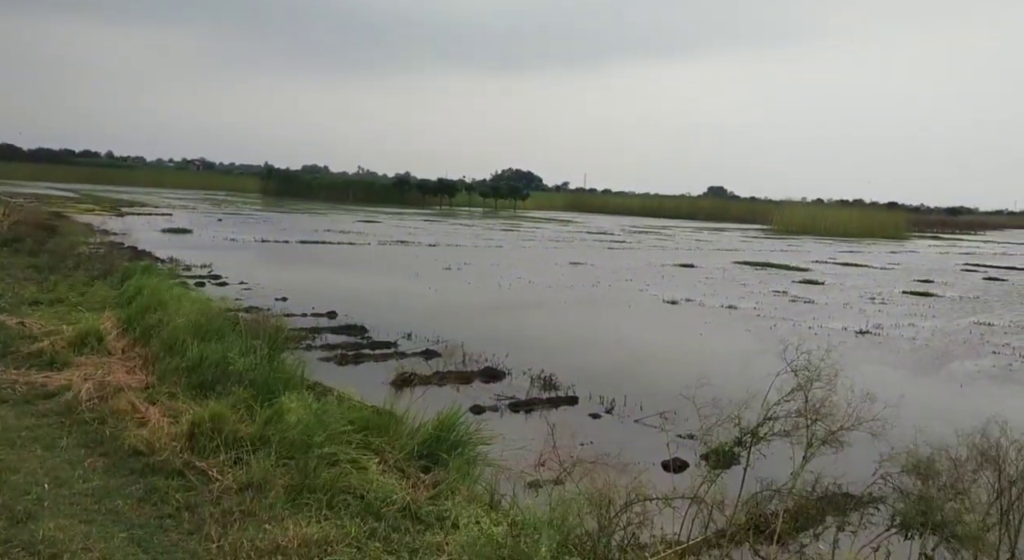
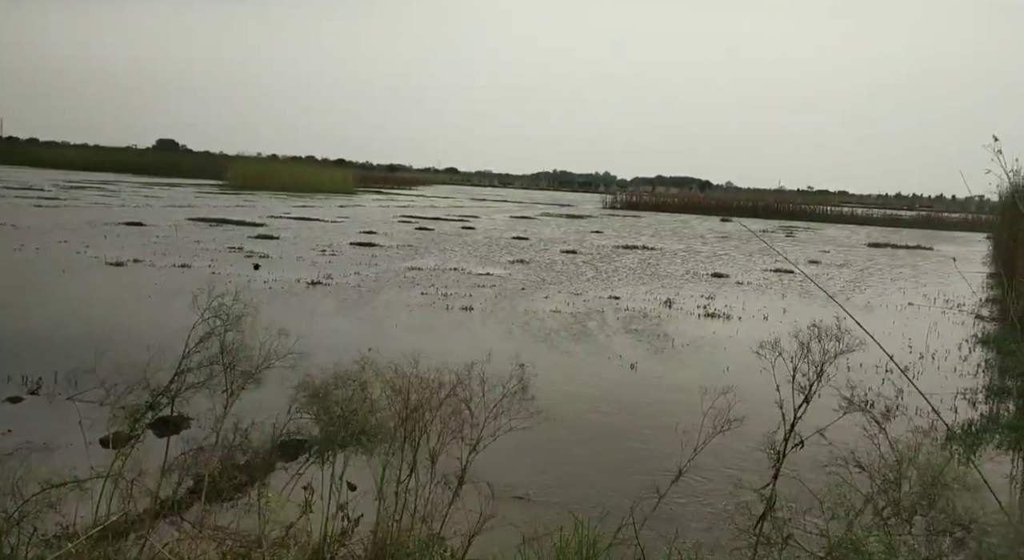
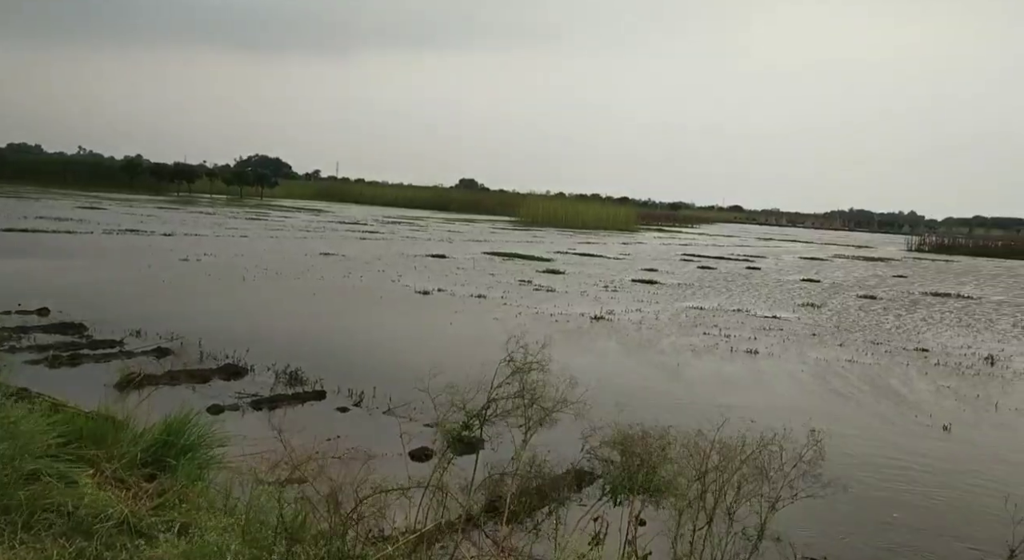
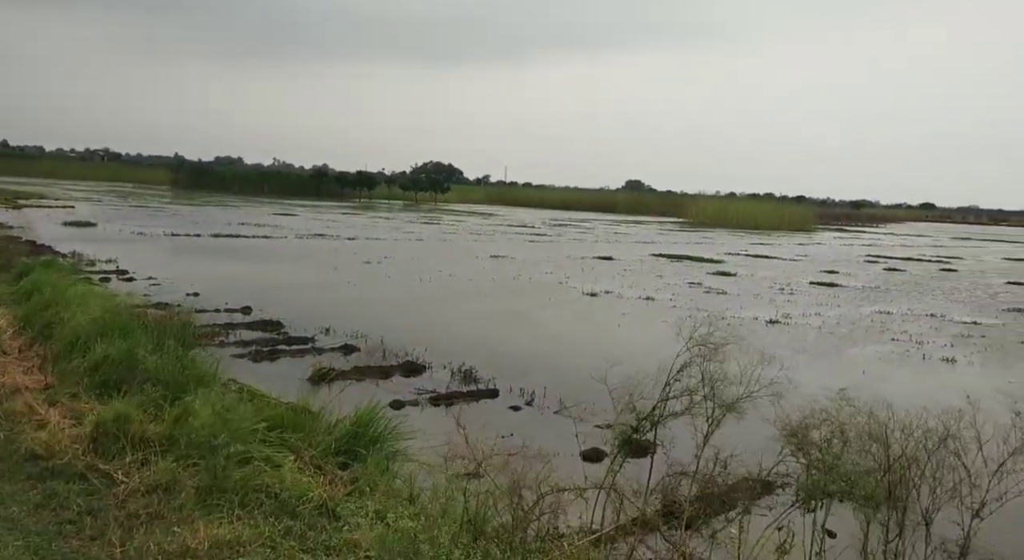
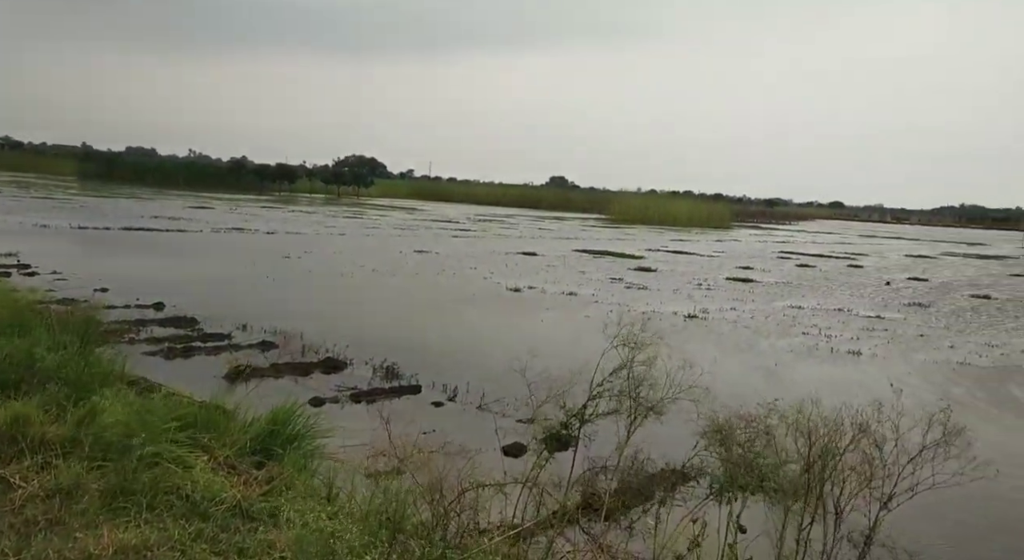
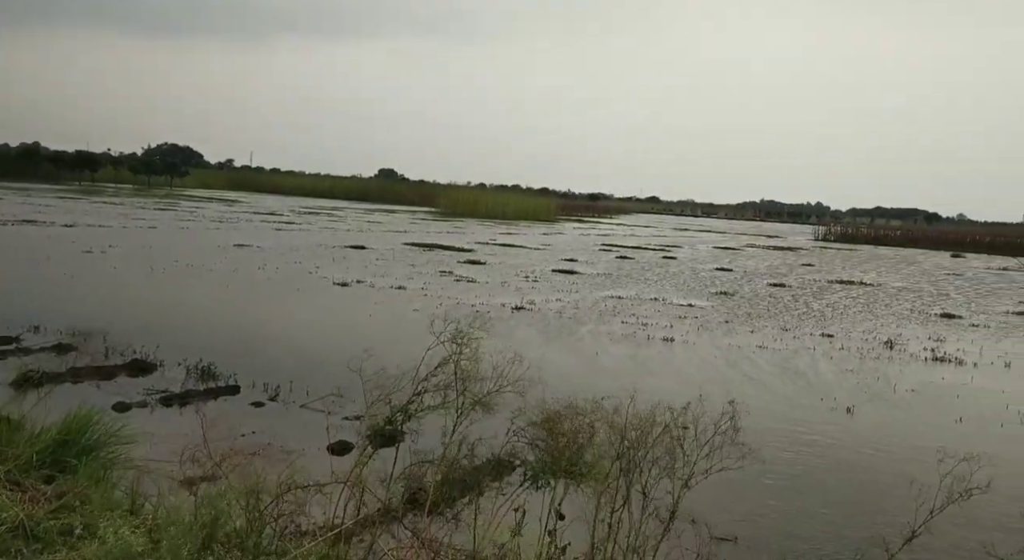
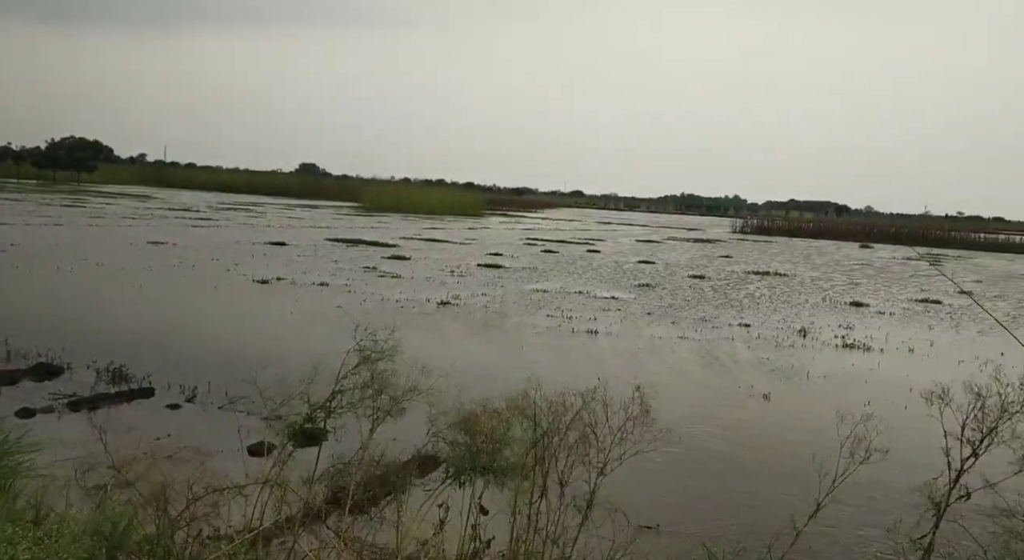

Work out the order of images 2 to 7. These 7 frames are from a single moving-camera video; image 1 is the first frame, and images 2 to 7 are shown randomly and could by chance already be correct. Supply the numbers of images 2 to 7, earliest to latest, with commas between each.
4, 5, 3, 6, 7, 2
